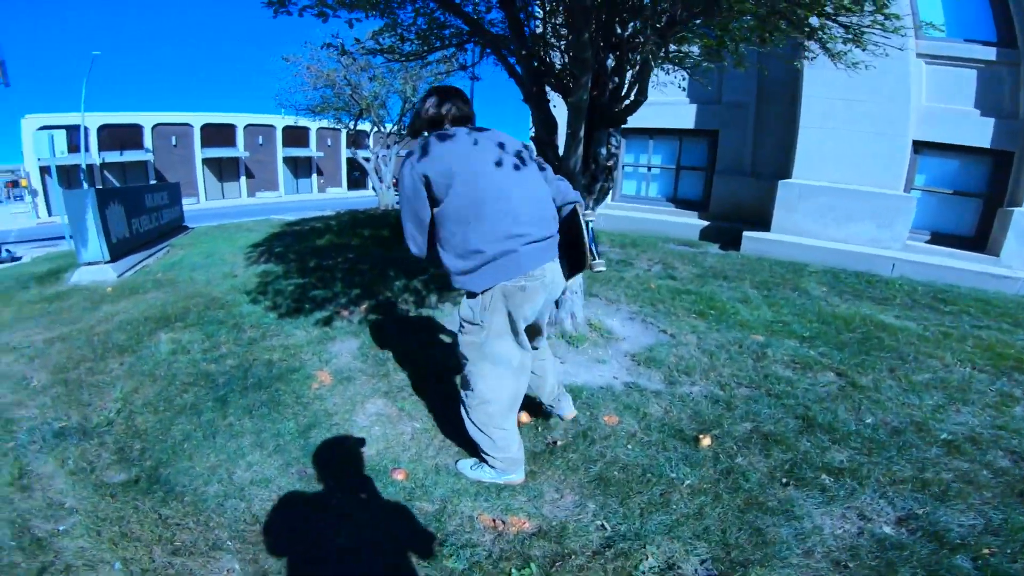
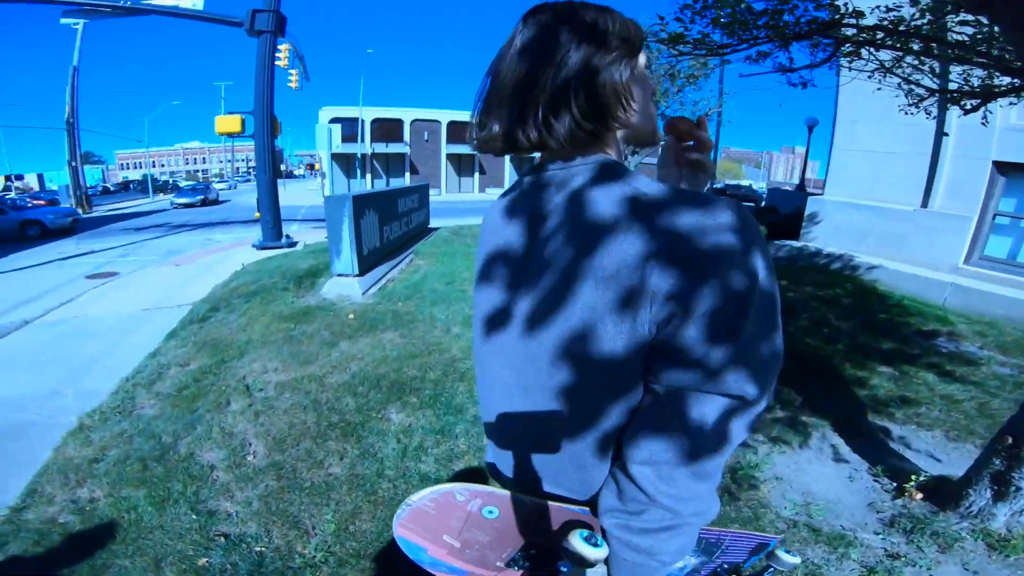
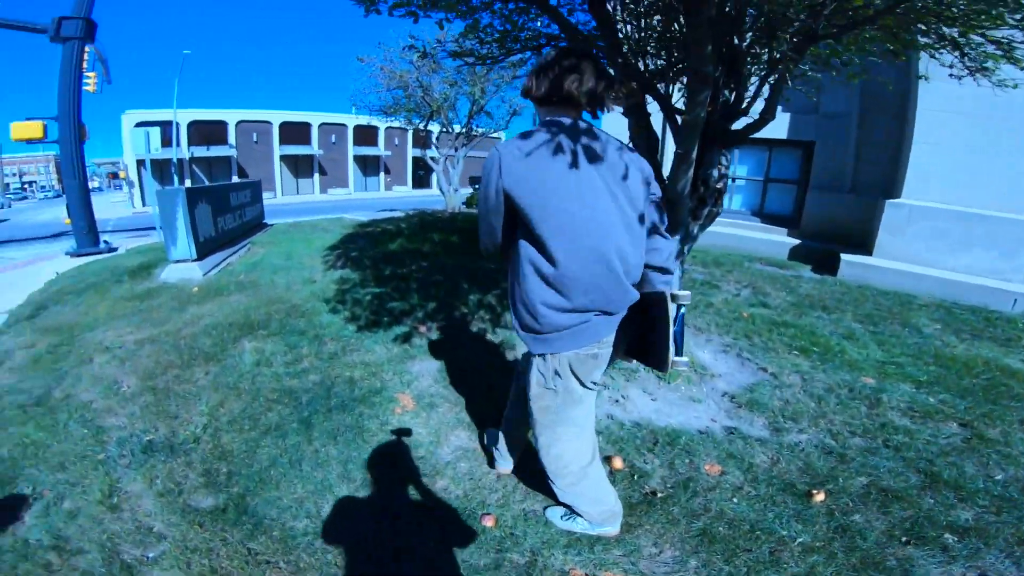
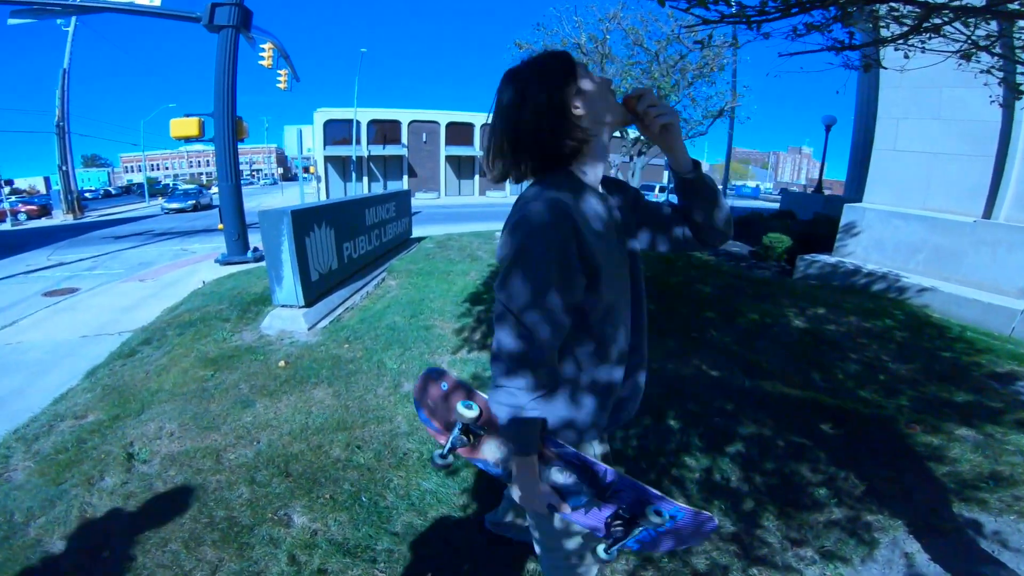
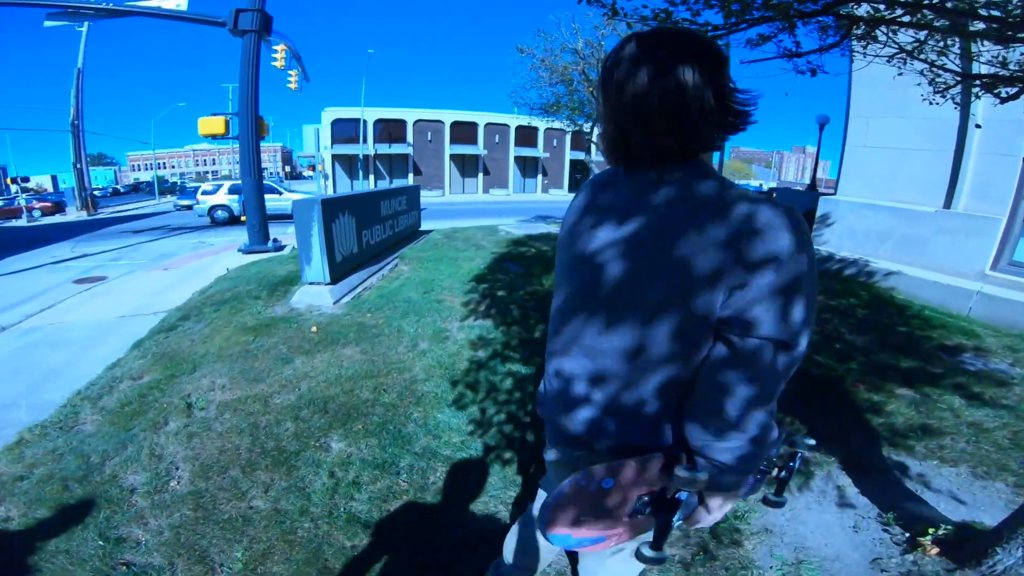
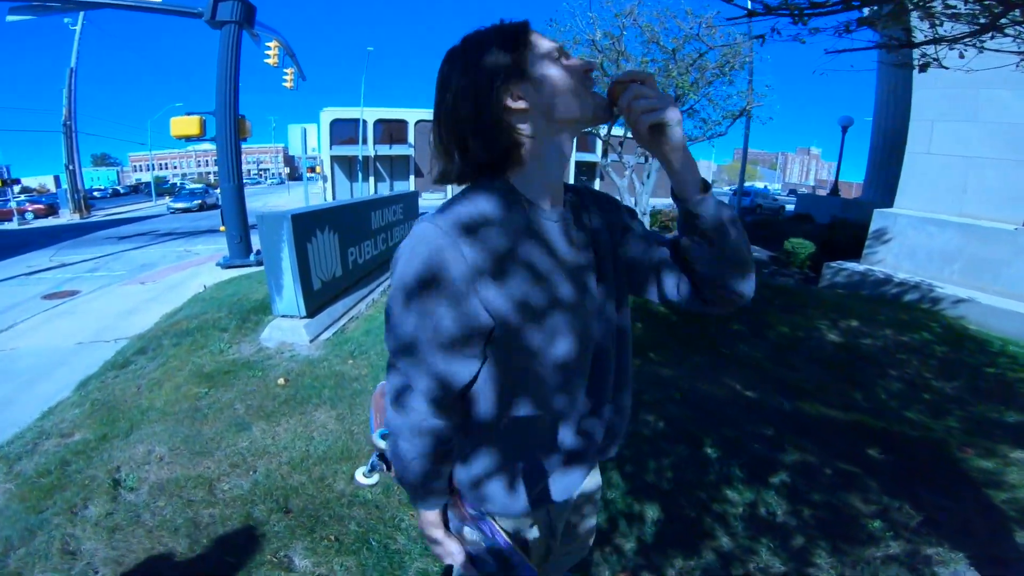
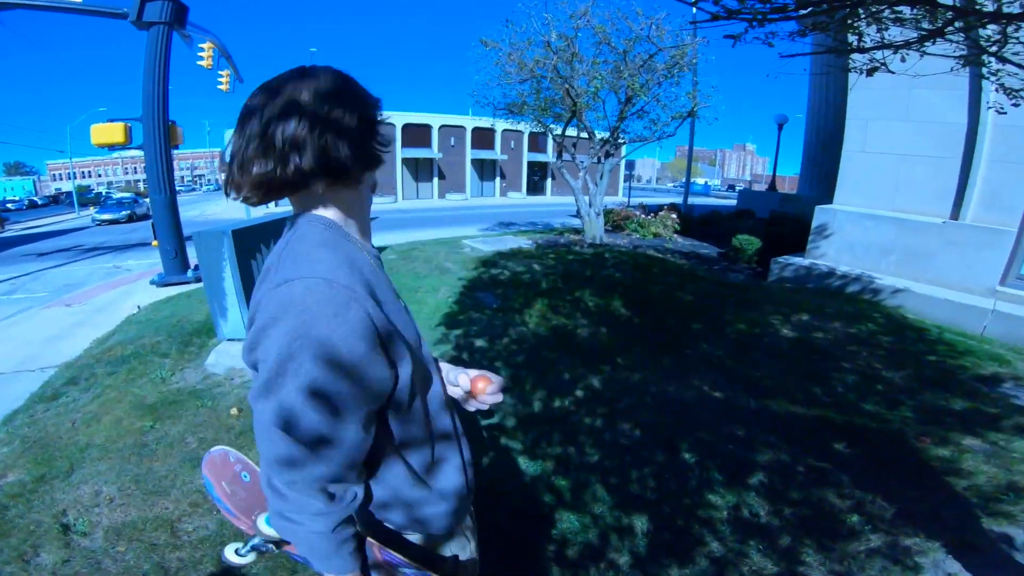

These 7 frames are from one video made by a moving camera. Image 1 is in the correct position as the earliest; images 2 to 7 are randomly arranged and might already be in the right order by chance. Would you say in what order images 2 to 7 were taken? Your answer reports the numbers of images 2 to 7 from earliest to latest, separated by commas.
3, 2, 5, 4, 6, 7
